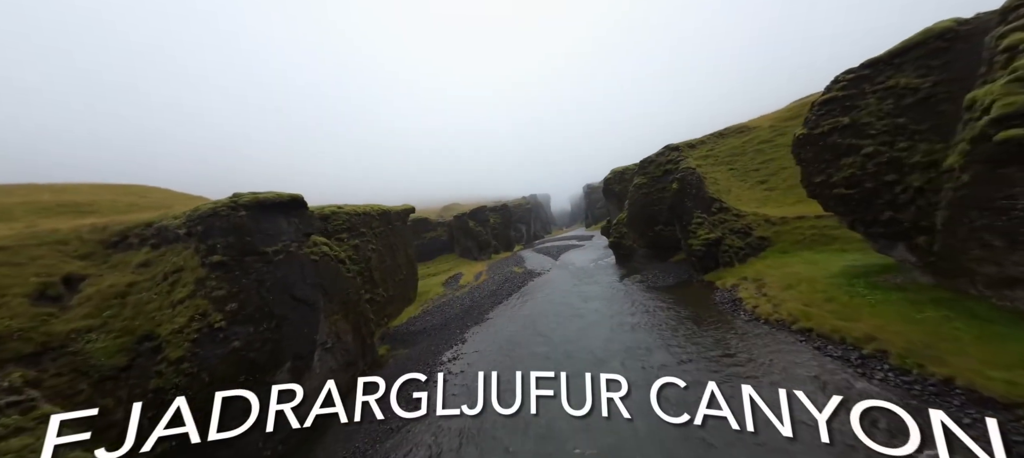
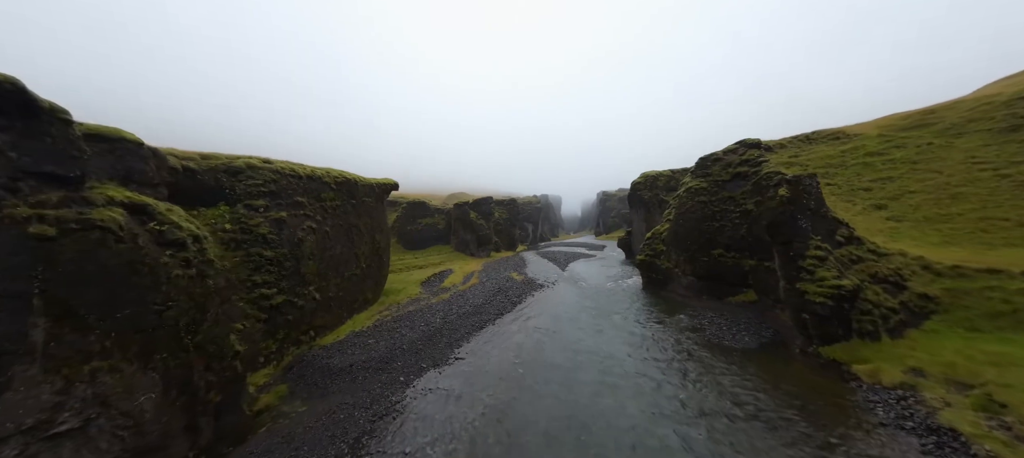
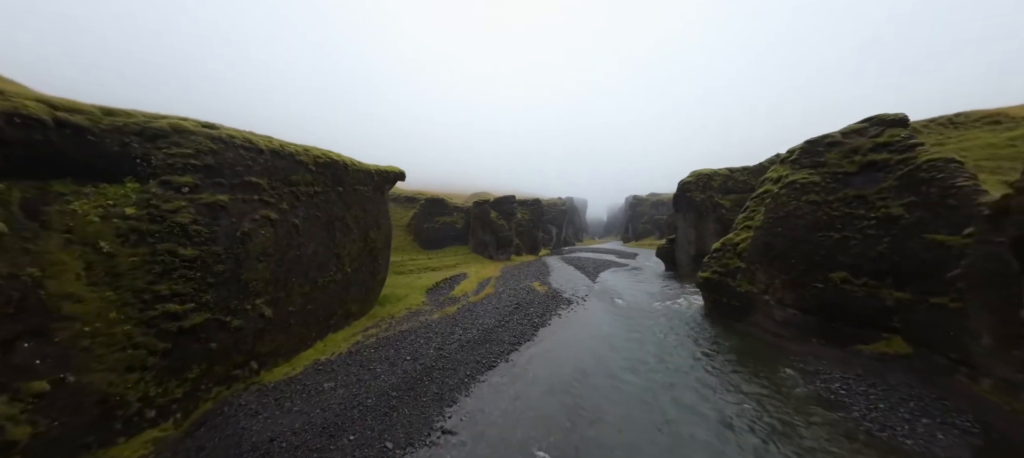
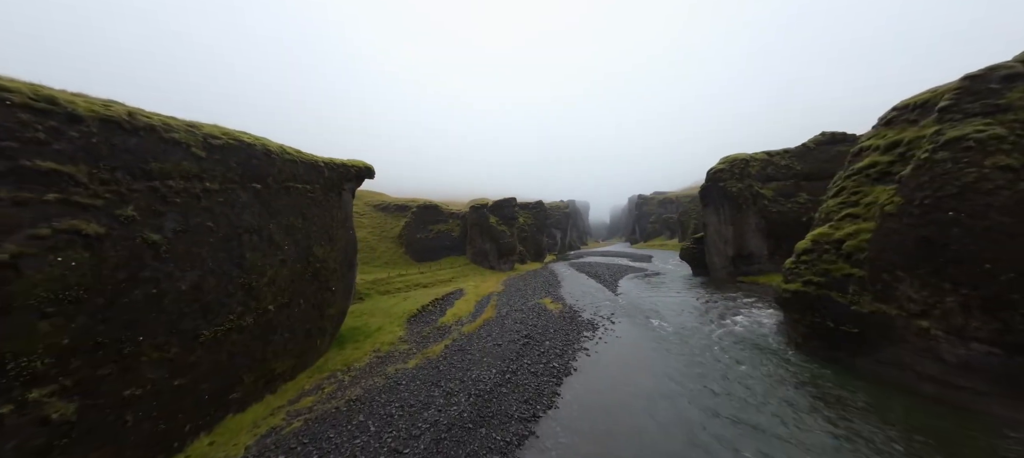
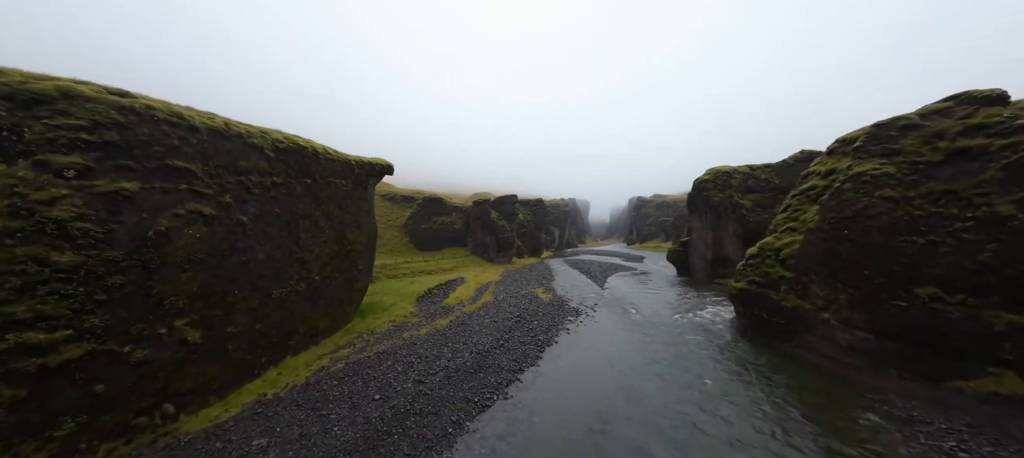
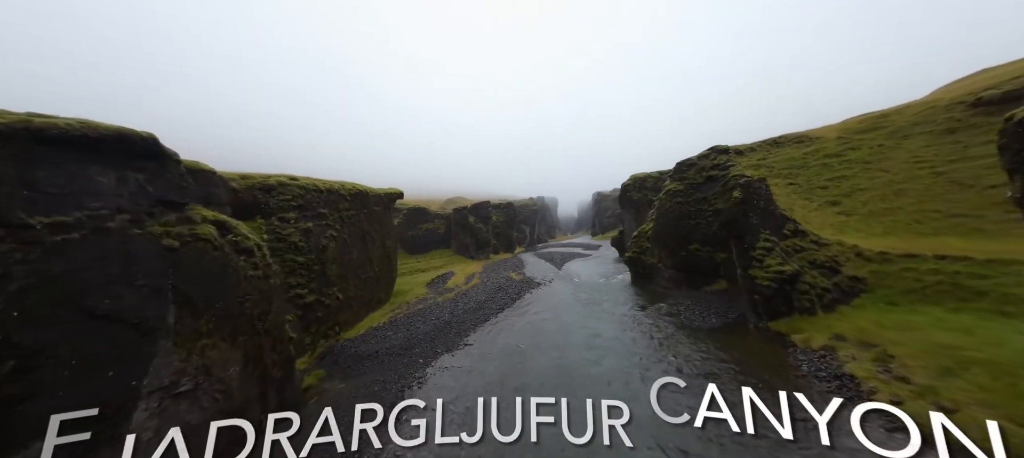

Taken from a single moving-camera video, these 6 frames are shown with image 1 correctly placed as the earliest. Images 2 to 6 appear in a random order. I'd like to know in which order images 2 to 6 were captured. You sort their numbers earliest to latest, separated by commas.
6, 2, 3, 5, 4
